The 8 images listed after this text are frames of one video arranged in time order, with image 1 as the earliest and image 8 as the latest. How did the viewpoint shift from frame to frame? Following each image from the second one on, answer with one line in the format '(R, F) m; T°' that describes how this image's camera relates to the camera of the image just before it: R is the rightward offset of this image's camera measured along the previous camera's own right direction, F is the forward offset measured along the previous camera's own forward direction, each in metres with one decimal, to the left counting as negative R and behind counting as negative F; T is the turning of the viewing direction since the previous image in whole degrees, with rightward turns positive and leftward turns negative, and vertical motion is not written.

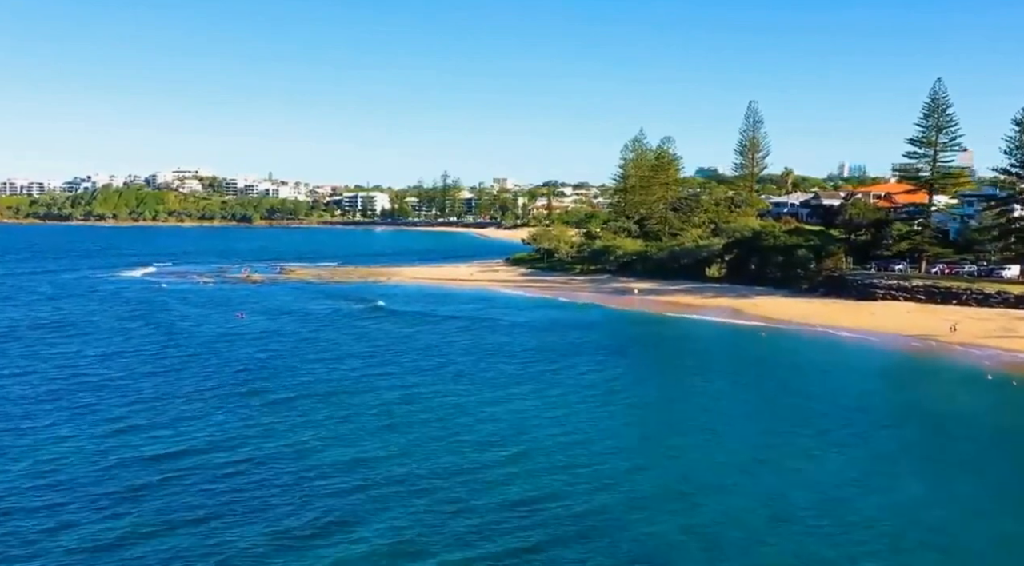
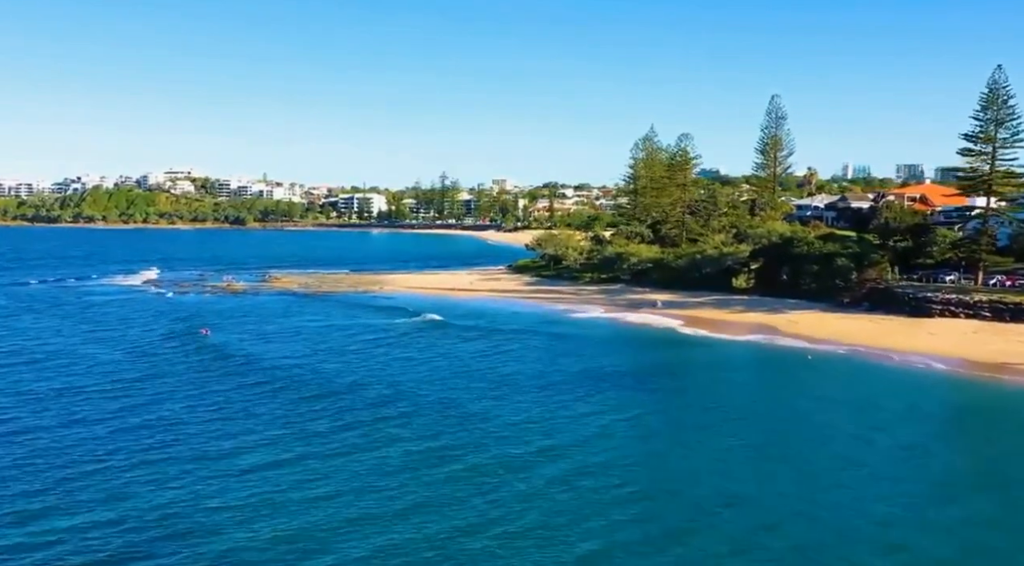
(-0.3, +5.6) m; 0°
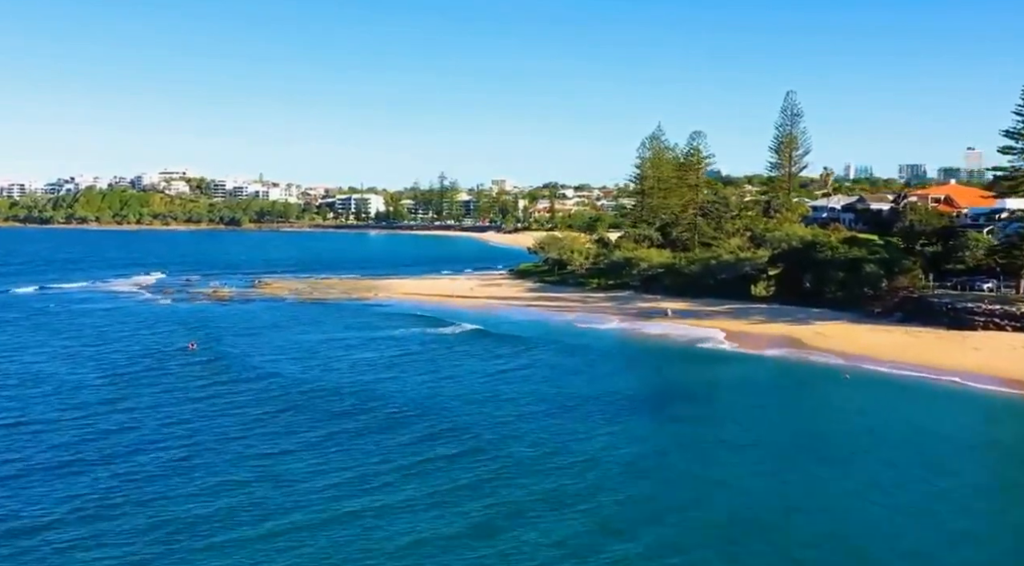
(-0.2, +3.5) m; 0°
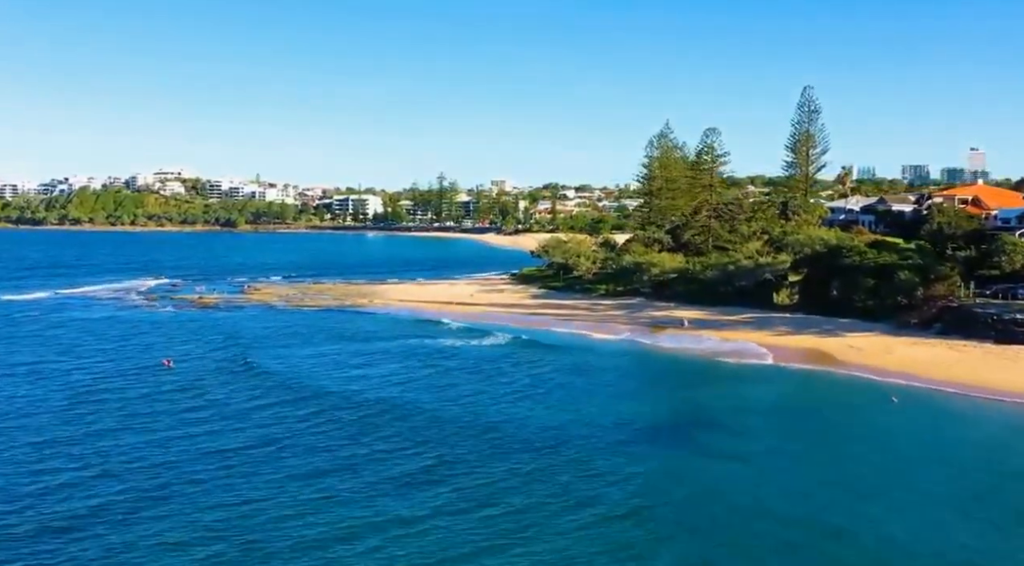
(-0.2, +3.4) m; 0°
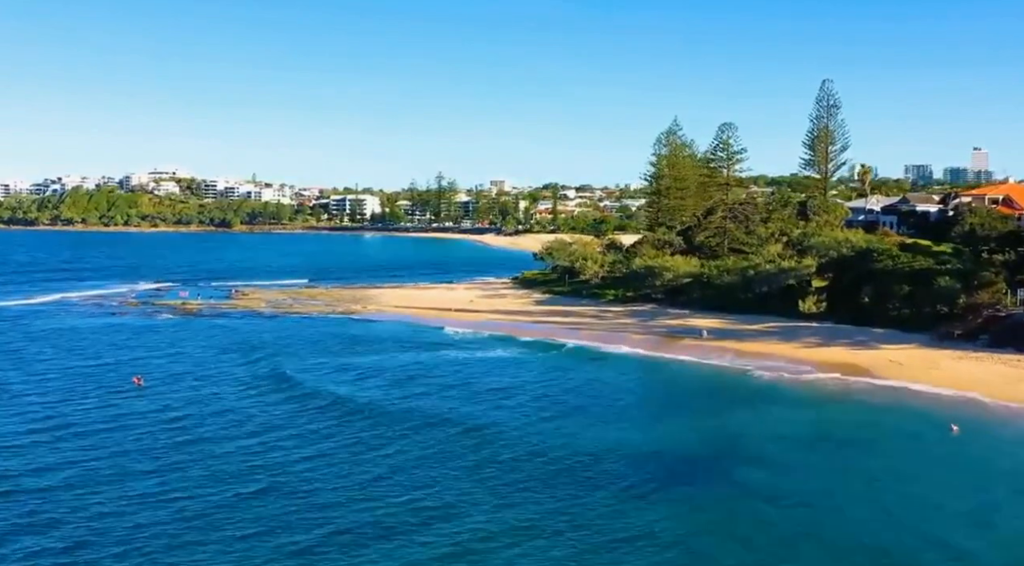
(-0.2, +3.5) m; 0°
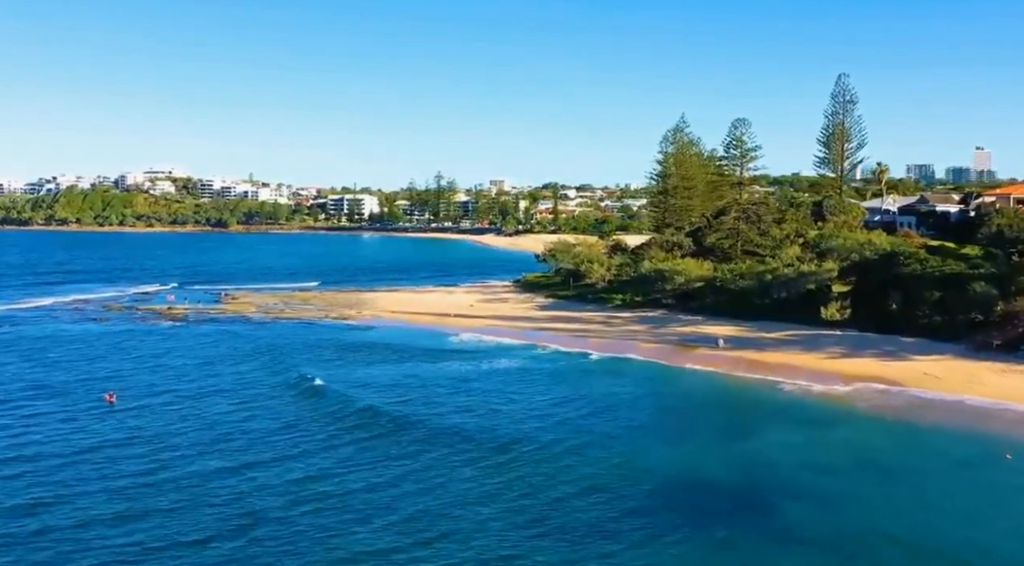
(-0.1, +2.6) m; 0°
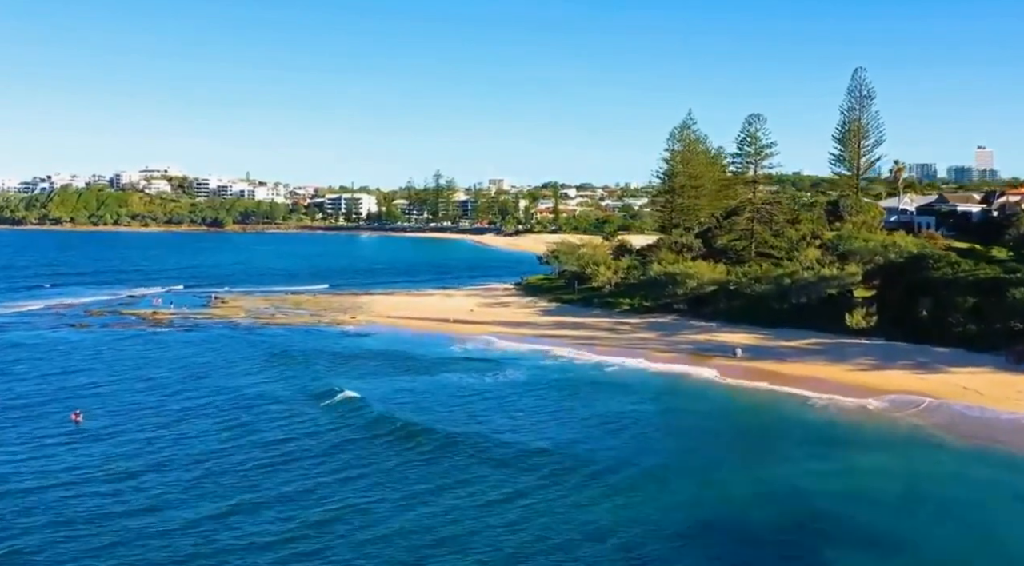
(-0.2, +2.5) m; 0°
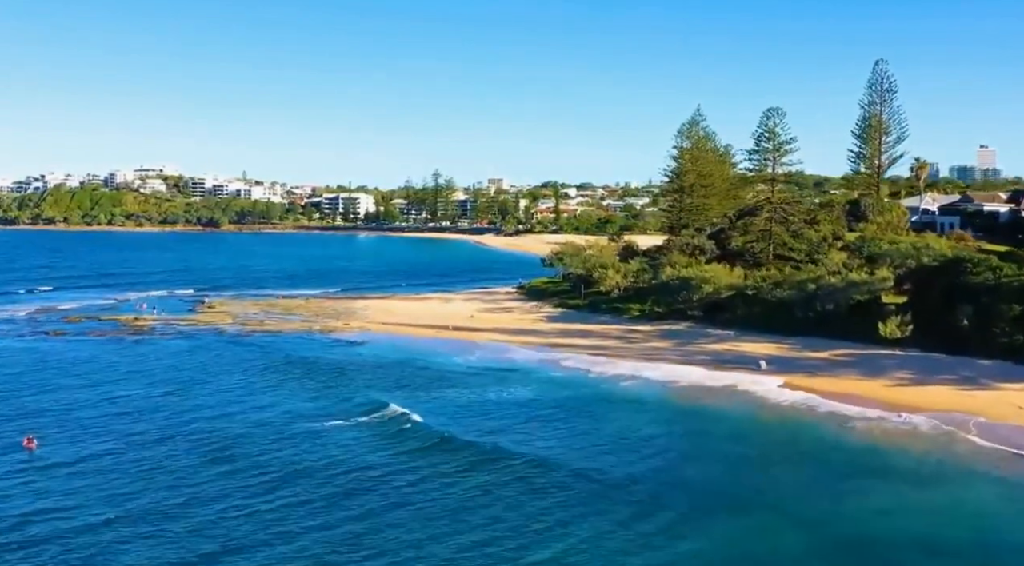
(-0.2, +2.8) m; 0°
